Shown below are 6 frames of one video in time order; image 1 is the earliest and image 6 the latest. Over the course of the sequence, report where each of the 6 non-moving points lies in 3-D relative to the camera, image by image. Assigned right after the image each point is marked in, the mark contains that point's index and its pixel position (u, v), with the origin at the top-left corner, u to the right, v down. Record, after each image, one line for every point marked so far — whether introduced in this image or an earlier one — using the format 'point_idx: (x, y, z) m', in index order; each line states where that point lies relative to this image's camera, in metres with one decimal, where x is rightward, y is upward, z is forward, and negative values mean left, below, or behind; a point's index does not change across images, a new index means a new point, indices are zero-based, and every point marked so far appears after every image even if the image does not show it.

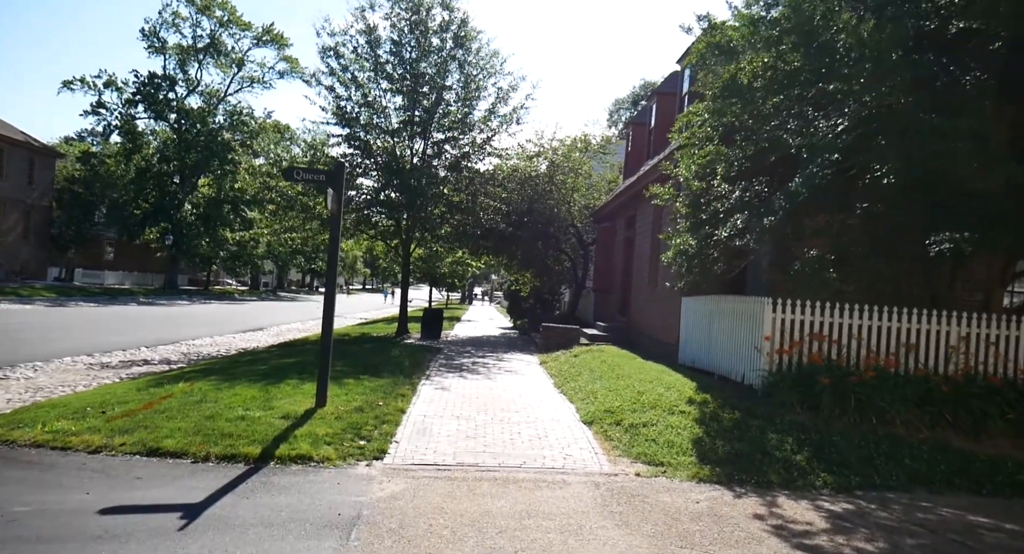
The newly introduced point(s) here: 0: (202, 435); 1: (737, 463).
0: (-3.6, -1.8, +7.7) m
1: (+2.6, -2.2, +7.6) m
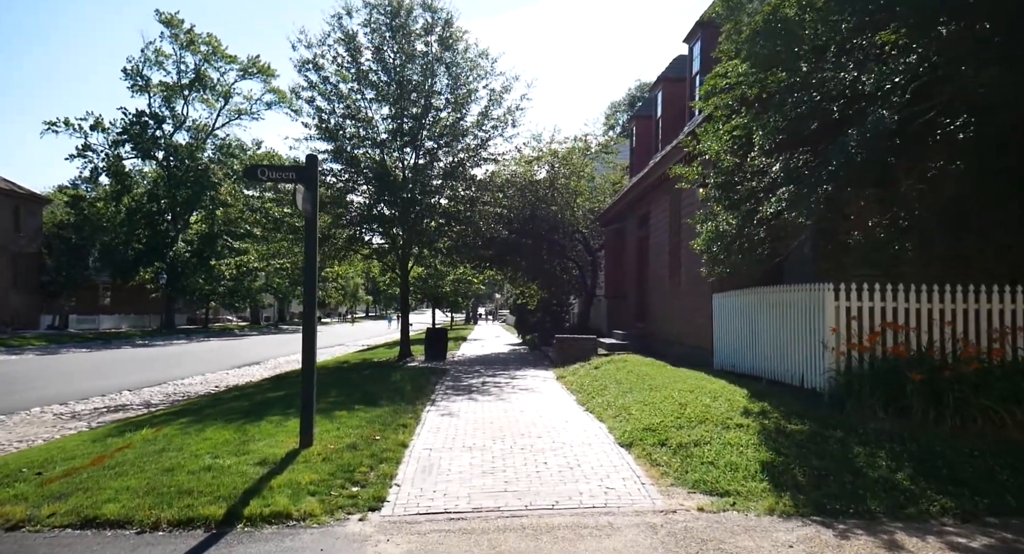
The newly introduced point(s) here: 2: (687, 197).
0: (-3.4, -2.0, +6.2) m
1: (+2.9, -1.9, +6.0) m
2: (+3.8, +1.8, +14.0) m
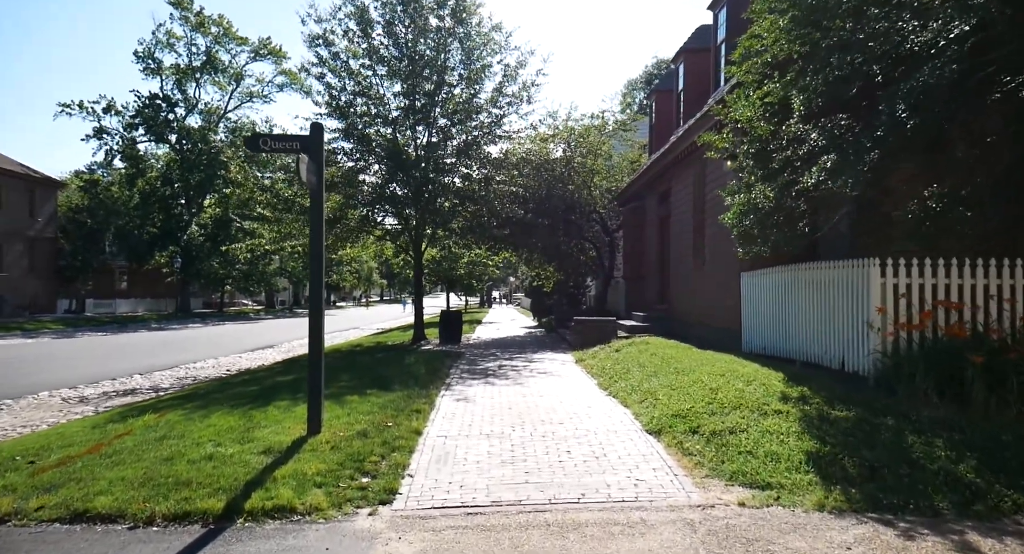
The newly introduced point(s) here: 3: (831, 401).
0: (-3.2, -1.8, +5.7) m
1: (+3.1, -1.7, +5.5) m
2: (+4.1, +2.2, +13.4) m
3: (+3.5, -1.4, +7.2) m
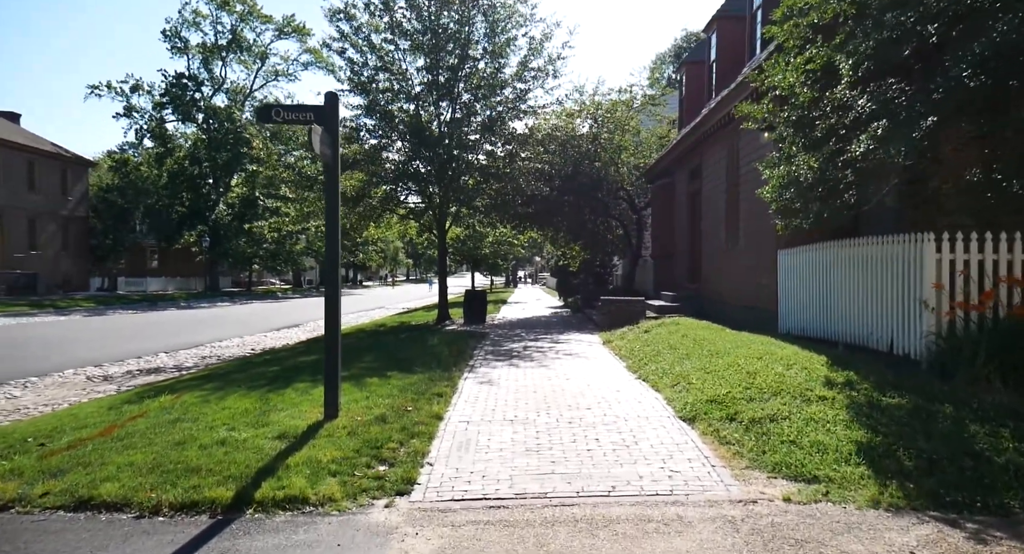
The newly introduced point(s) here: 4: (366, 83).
0: (-3.0, -1.6, +5.5) m
1: (+3.3, -1.5, +5.0) m
2: (+4.6, +2.6, +12.7) m
3: (+3.8, -1.1, +6.7) m
4: (-4.4, +5.9, +20.0) m
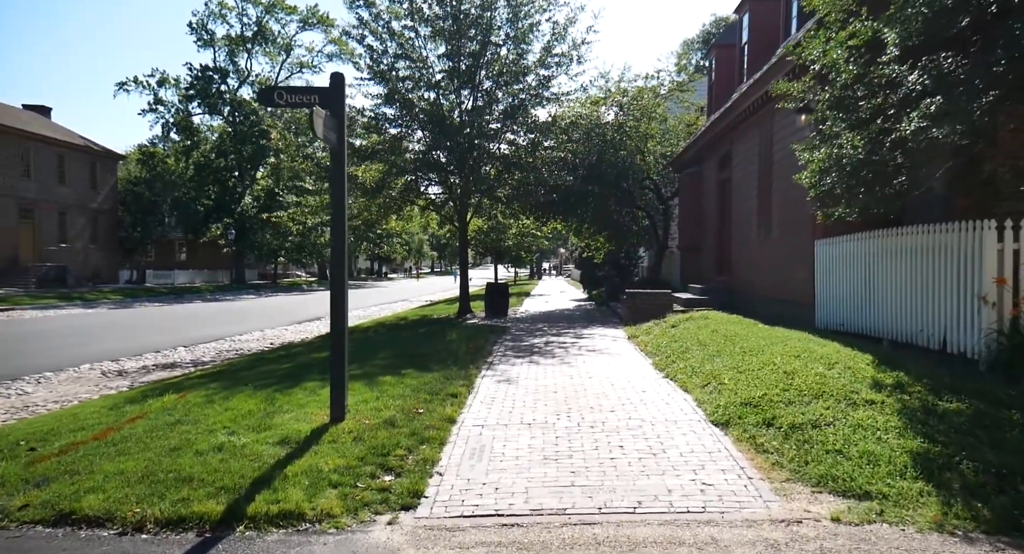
0: (-2.8, -1.6, +5.1) m
1: (+3.4, -1.5, +4.4) m
2: (+5.0, +2.8, +12.0) m
3: (+3.9, -1.1, +6.1) m
4: (-3.8, +6.1, +19.6) m
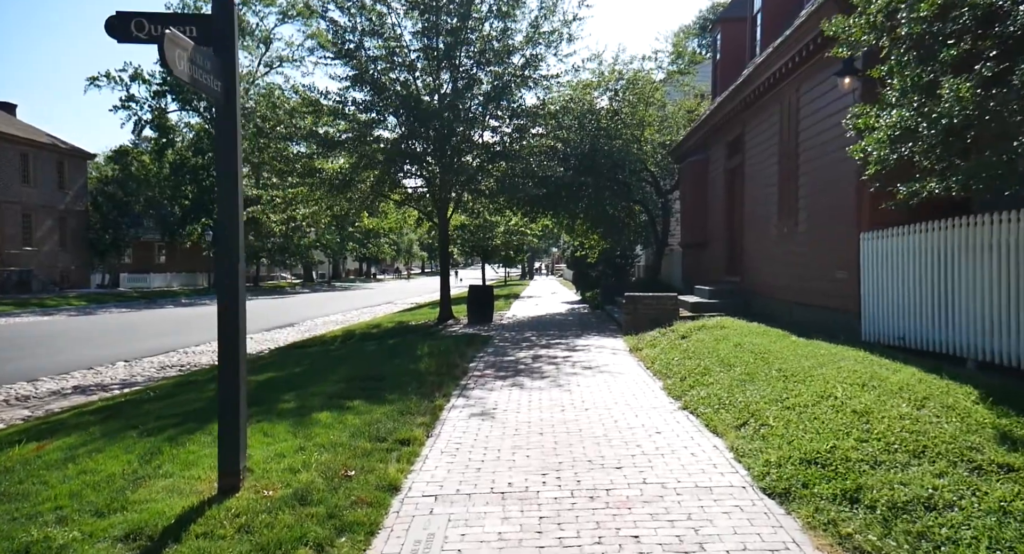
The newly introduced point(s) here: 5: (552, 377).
0: (-3.1, -1.7, +3.1) m
1: (+3.1, -1.5, +2.4) m
2: (+4.6, +2.8, +10.1) m
3: (+3.7, -1.1, +4.1) m
4: (-4.2, +6.1, +17.5) m
5: (+0.6, -1.4, +9.3) m
